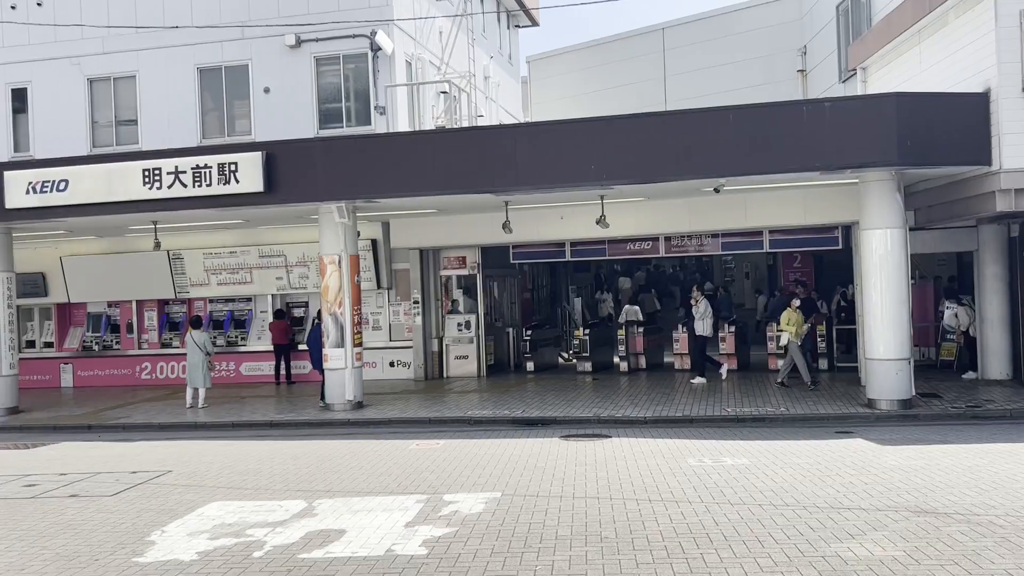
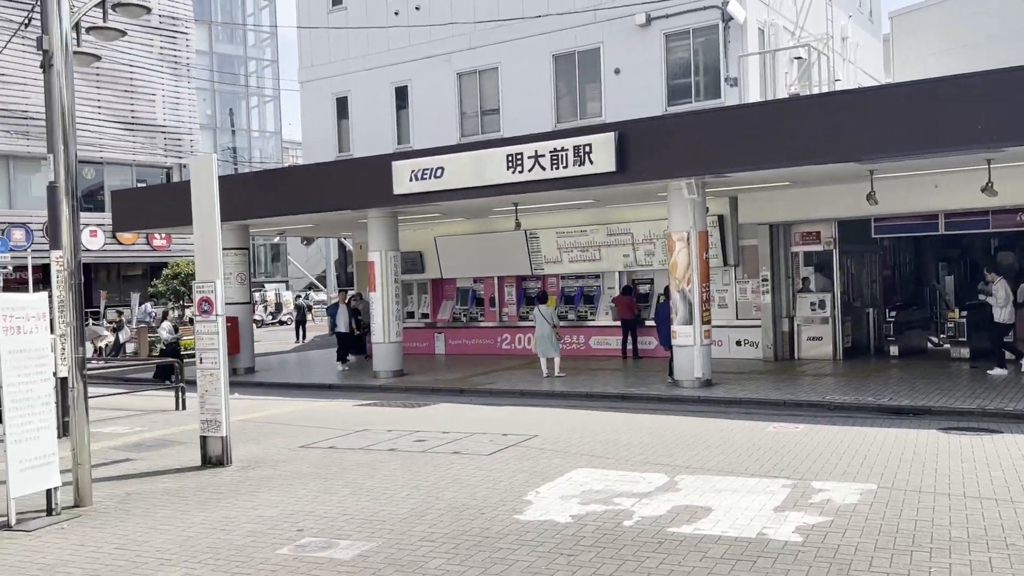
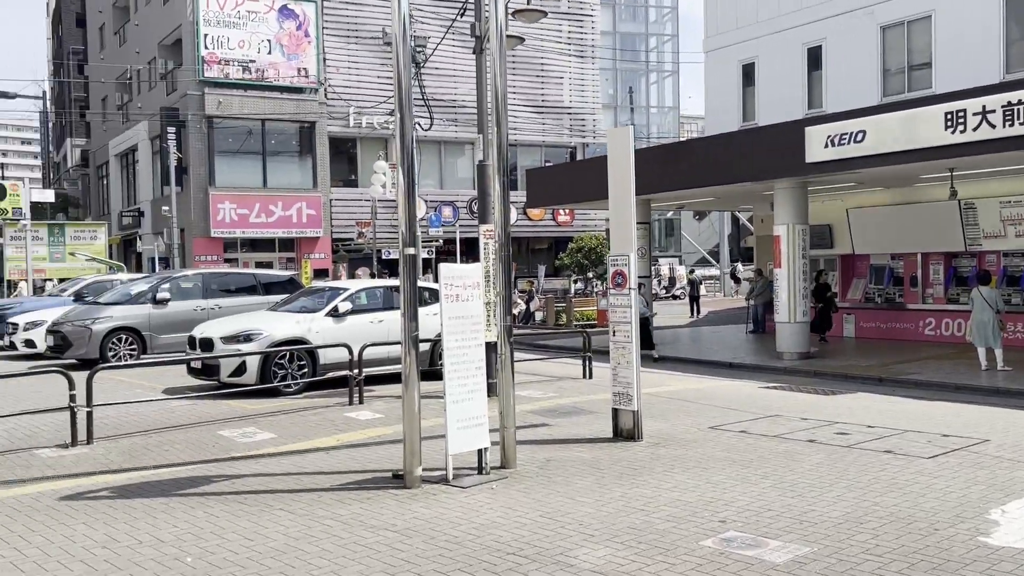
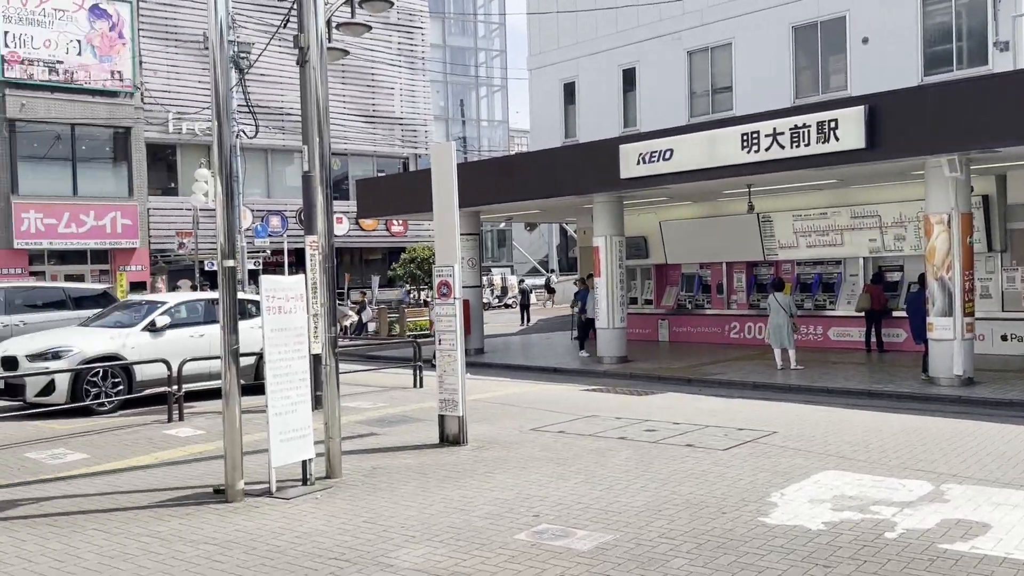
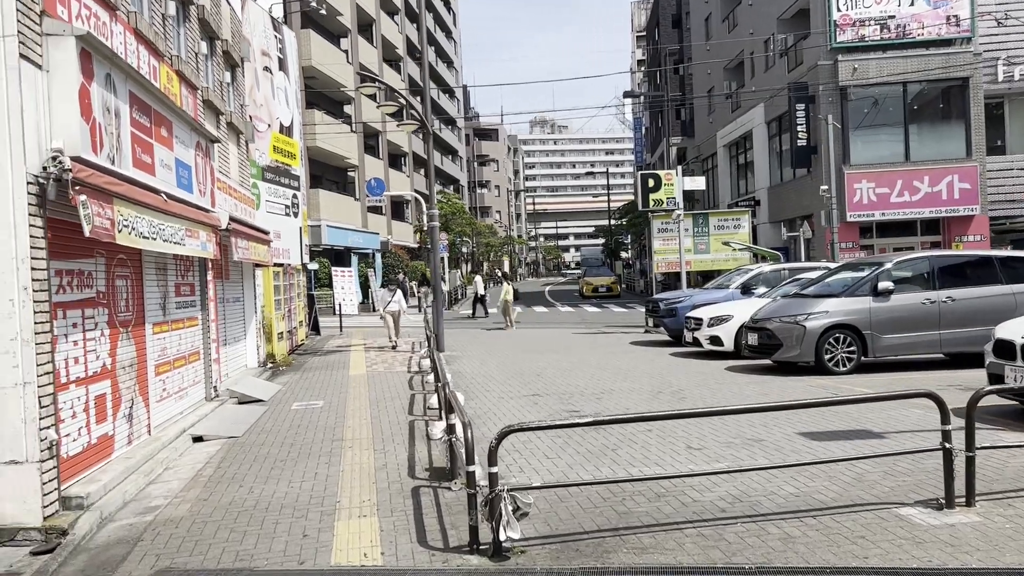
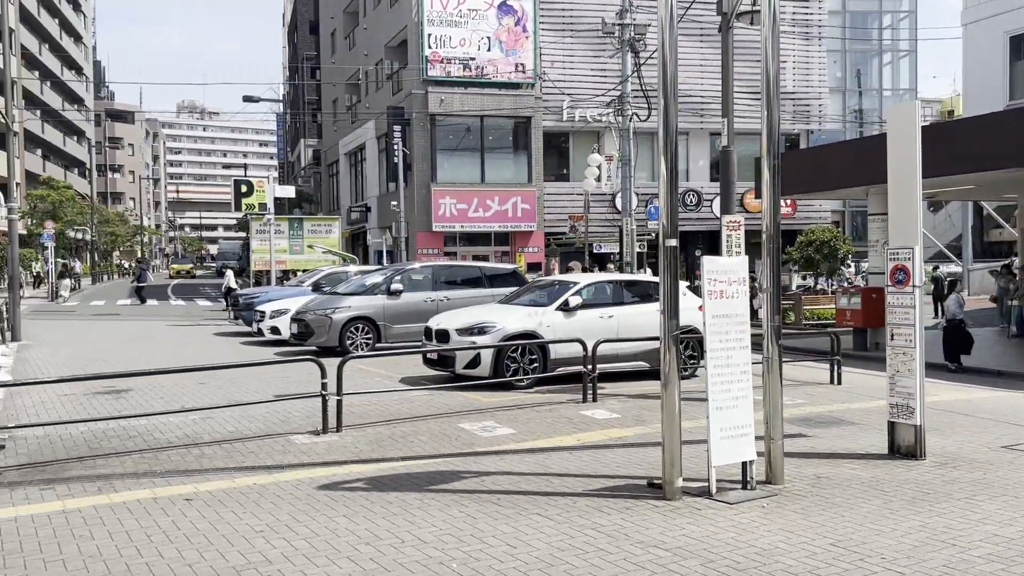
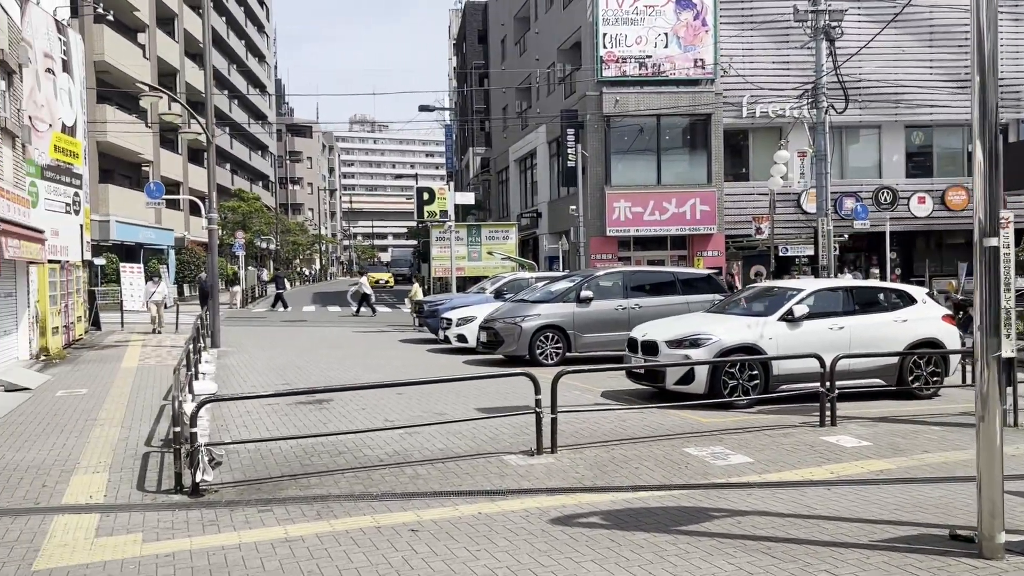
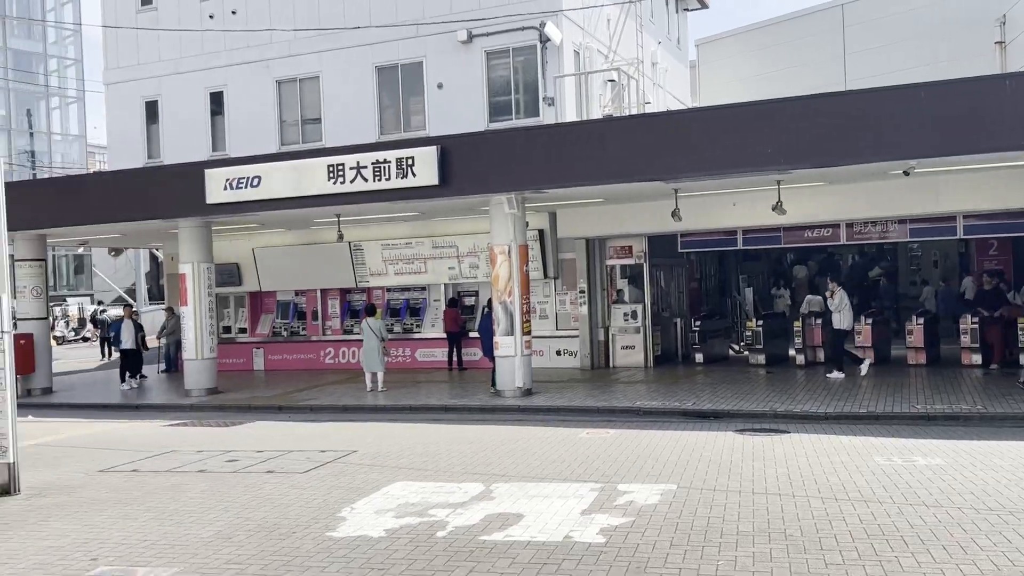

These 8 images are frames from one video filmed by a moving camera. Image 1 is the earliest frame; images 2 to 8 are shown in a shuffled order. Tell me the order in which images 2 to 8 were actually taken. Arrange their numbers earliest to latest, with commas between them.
8, 2, 4, 3, 6, 7, 5
